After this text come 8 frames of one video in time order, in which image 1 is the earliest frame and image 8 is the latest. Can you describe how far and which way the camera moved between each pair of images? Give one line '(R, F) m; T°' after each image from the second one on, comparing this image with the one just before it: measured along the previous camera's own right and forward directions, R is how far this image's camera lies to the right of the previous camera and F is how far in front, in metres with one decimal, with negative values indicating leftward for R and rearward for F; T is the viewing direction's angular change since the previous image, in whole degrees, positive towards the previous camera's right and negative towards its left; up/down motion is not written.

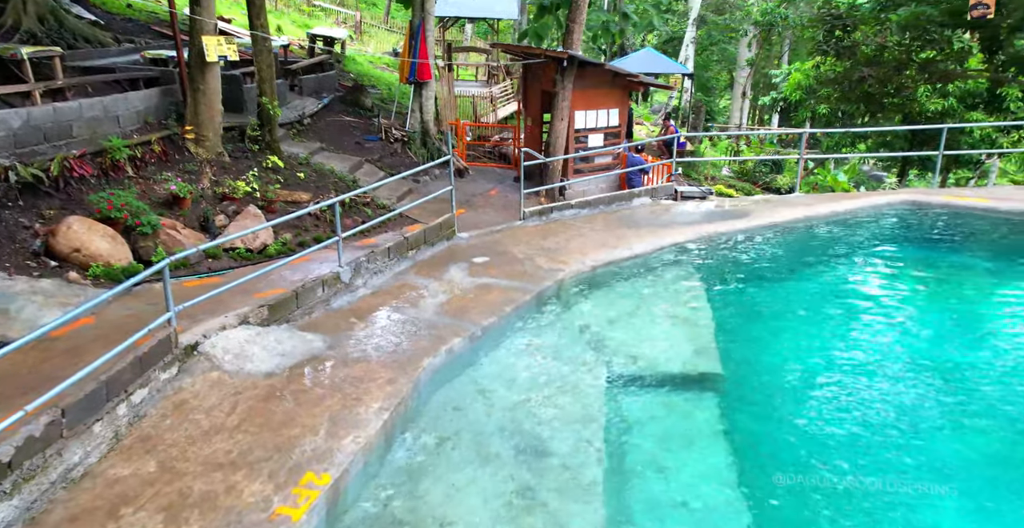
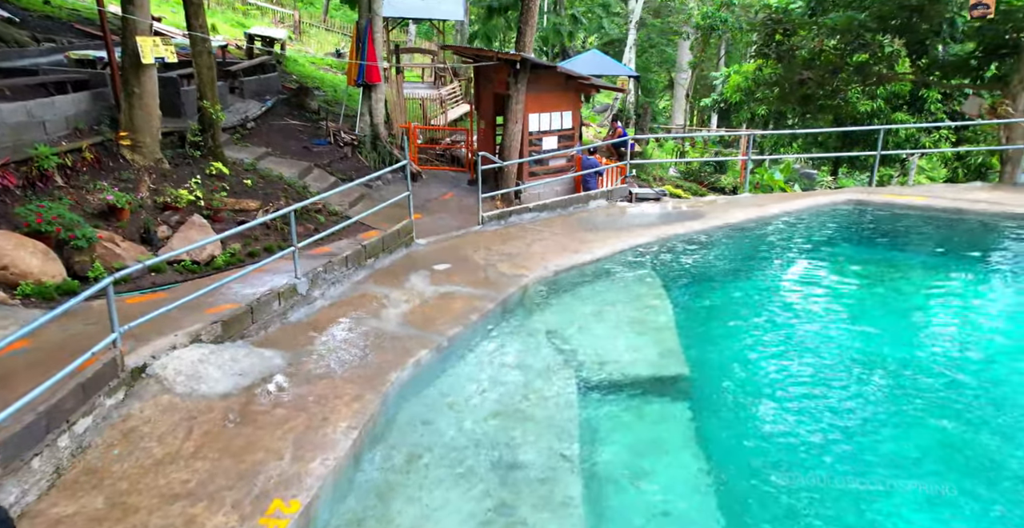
(-0.1, +0.1) m; +5°
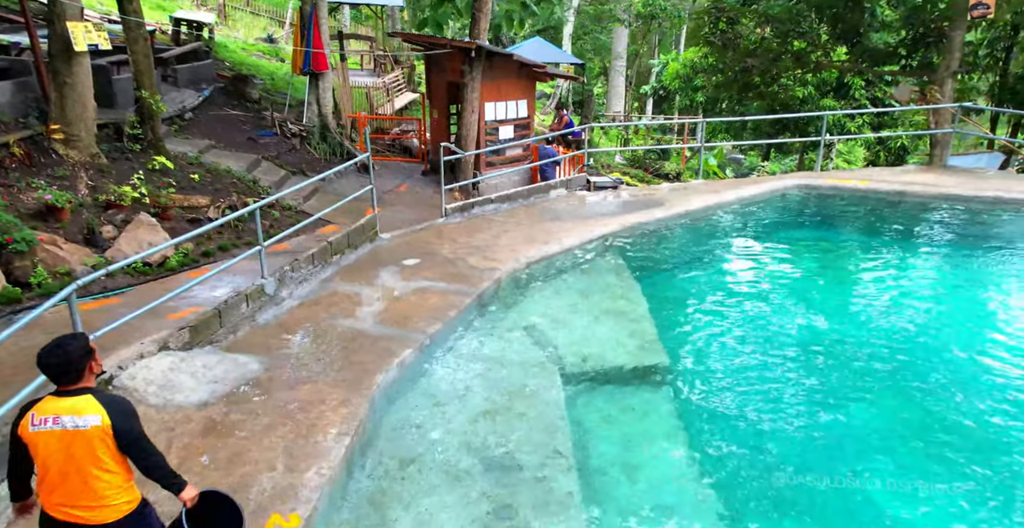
(-0.2, 0.0) m; +5°
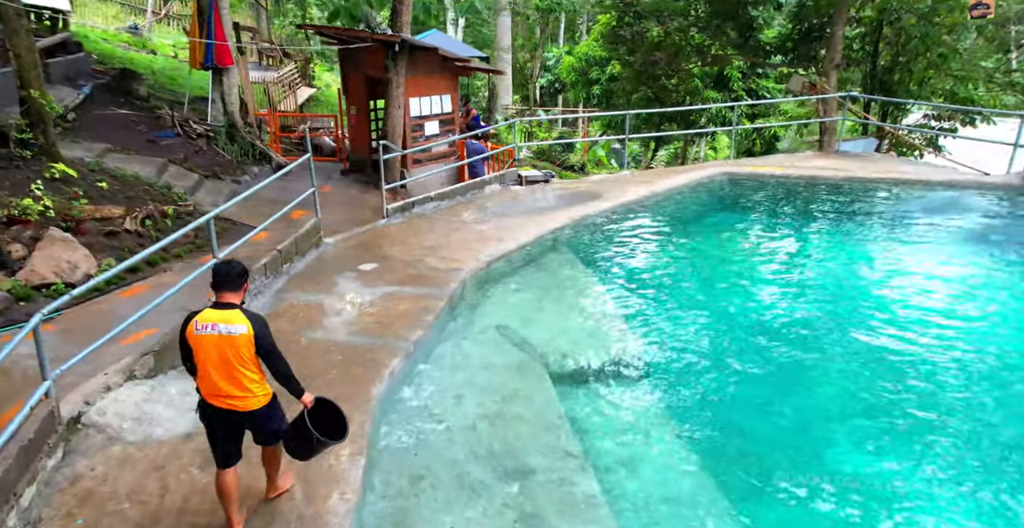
(-0.4, 0.0) m; +9°
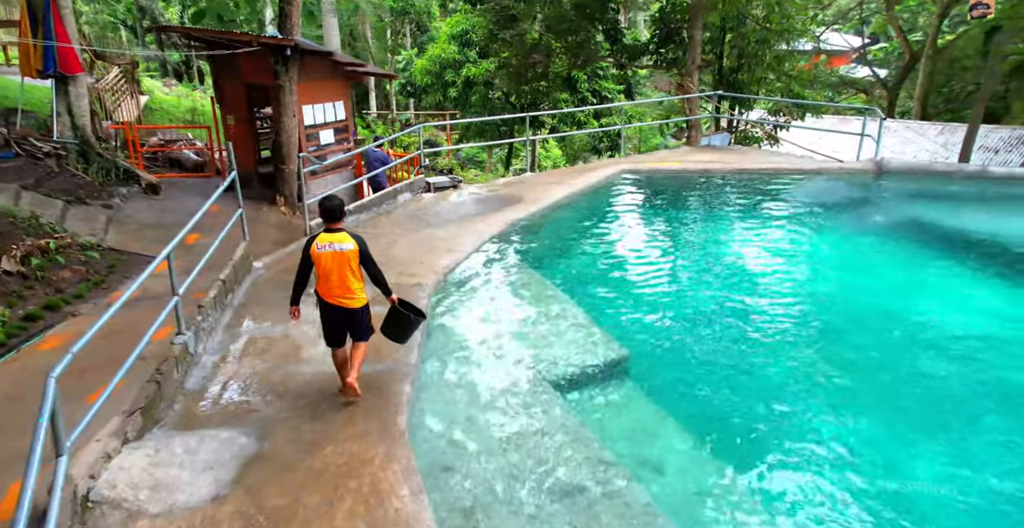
(-0.7, 0.0) m; +12°
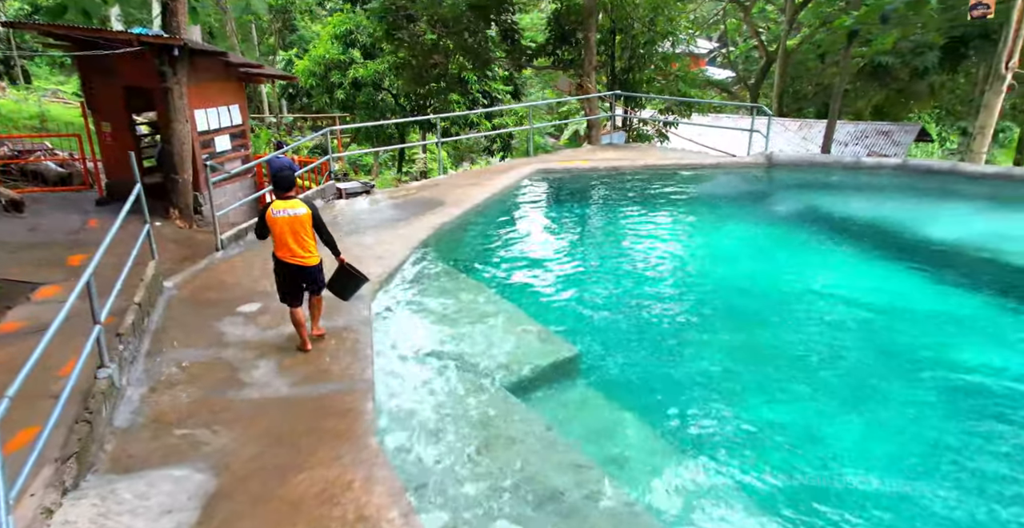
(-0.3, 0.0) m; +10°
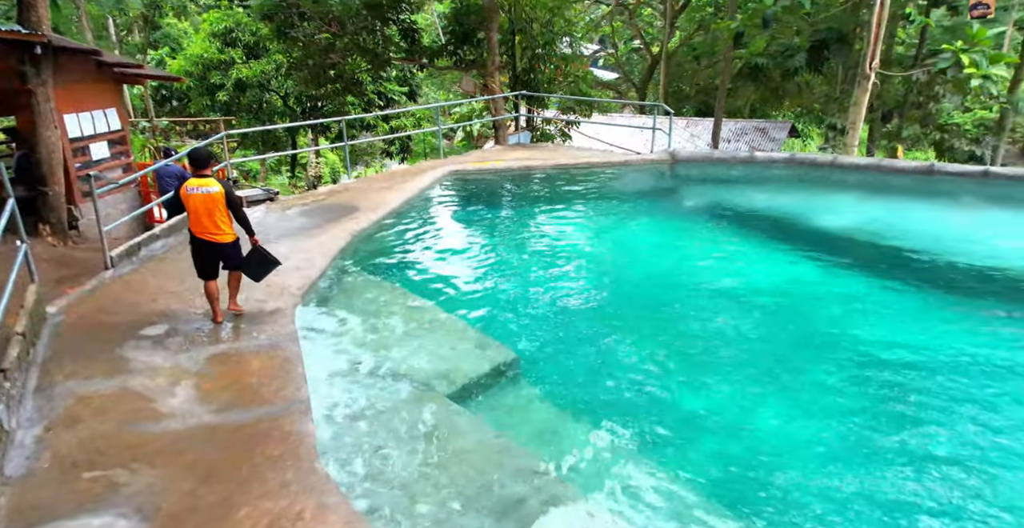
(-0.2, 0.0) m; +9°
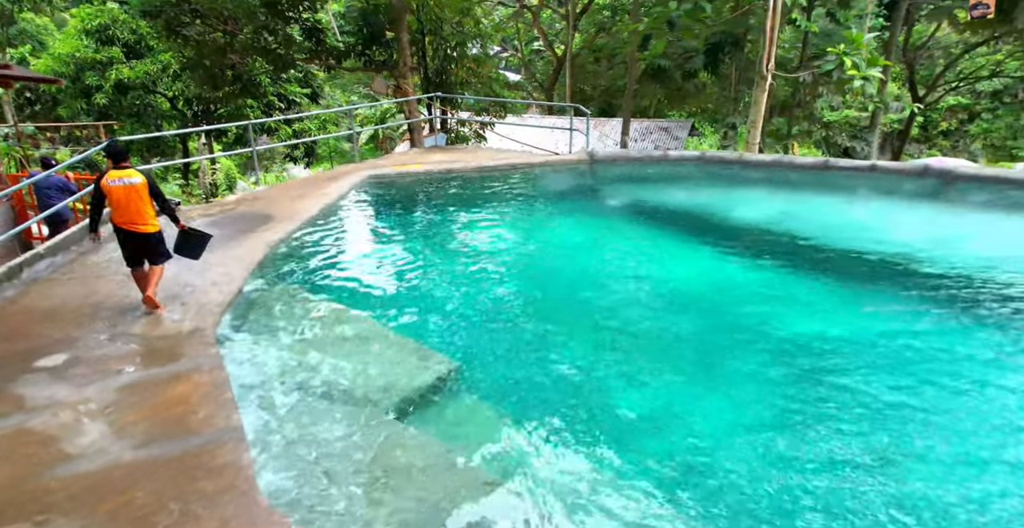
(-0.1, 0.0) m; +8°
